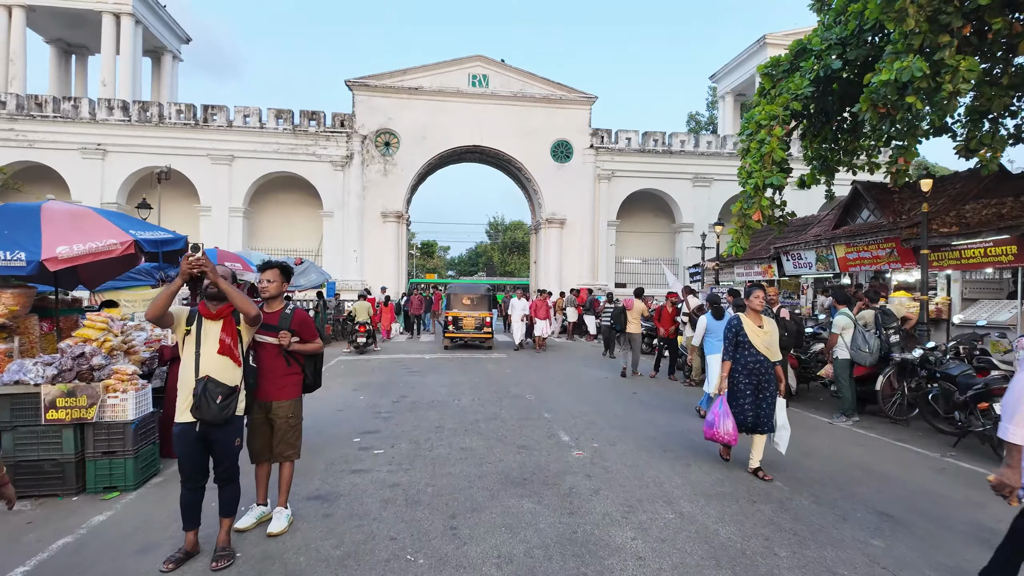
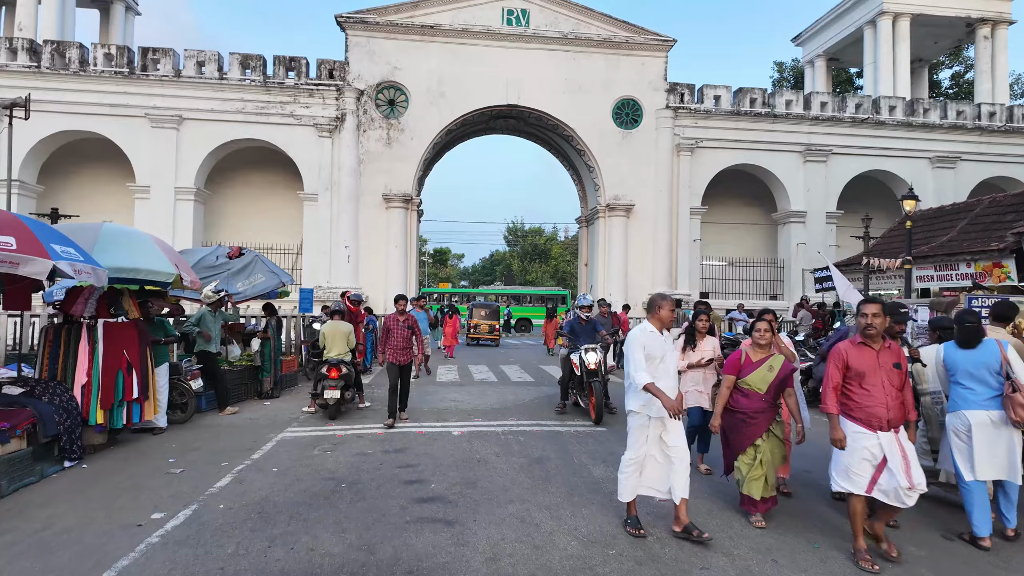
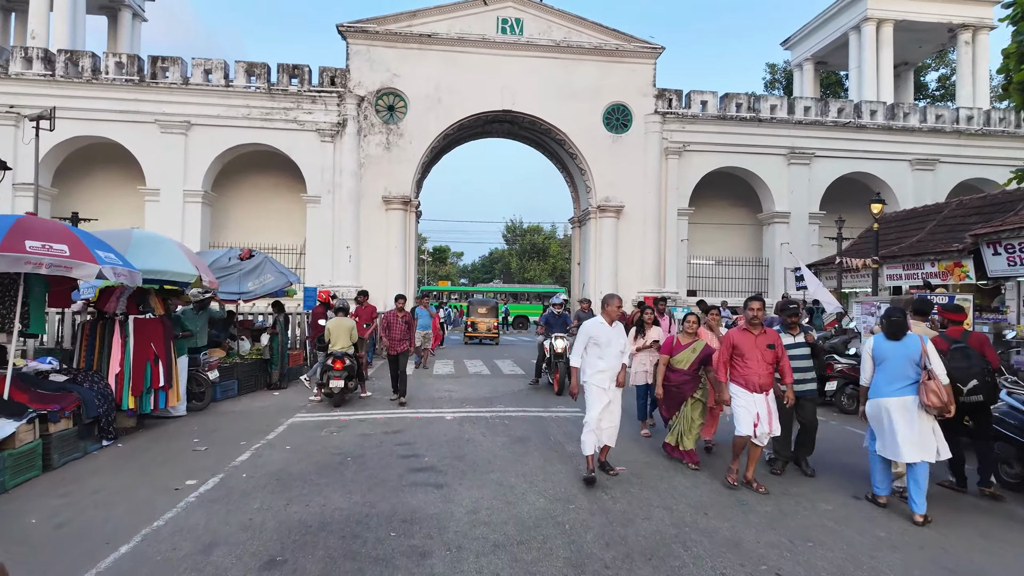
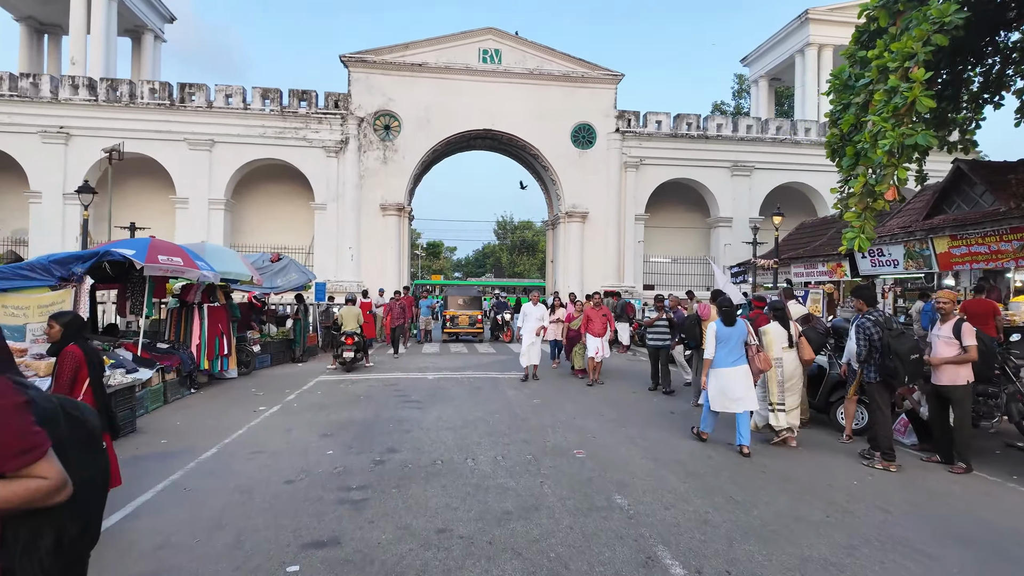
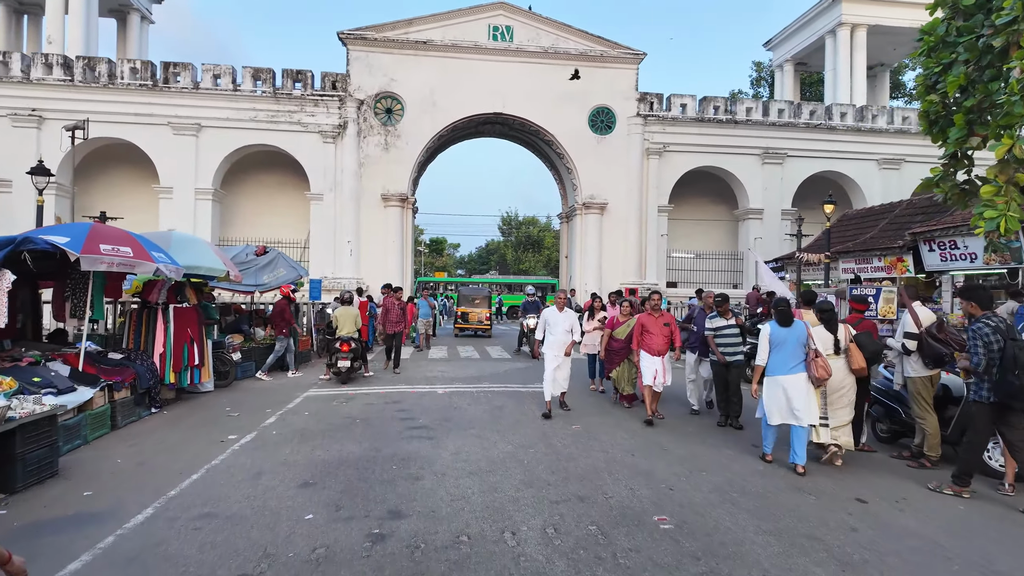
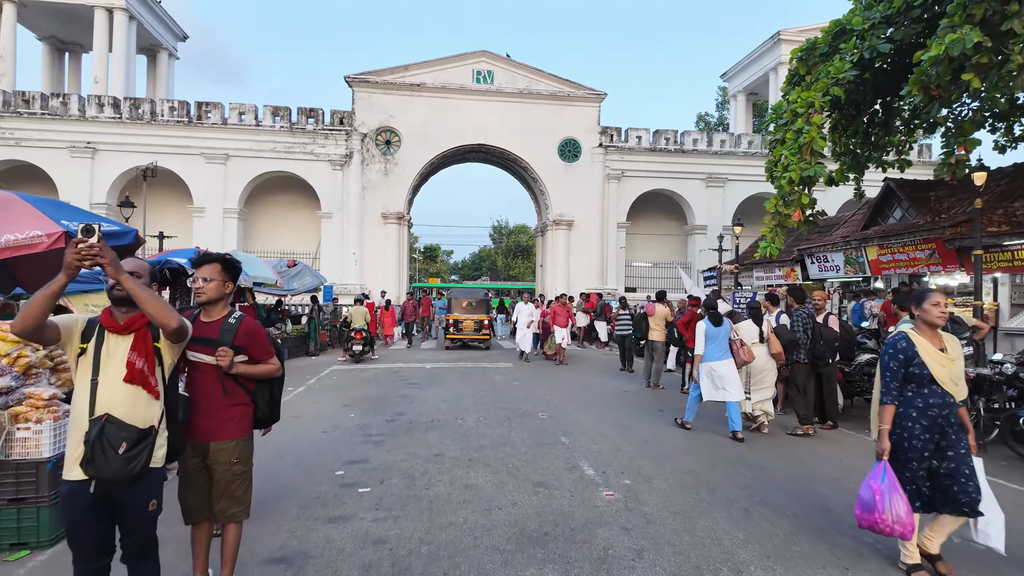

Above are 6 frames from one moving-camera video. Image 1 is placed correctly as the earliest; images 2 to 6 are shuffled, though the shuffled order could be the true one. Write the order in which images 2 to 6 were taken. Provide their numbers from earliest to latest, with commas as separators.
6, 4, 5, 3, 2
